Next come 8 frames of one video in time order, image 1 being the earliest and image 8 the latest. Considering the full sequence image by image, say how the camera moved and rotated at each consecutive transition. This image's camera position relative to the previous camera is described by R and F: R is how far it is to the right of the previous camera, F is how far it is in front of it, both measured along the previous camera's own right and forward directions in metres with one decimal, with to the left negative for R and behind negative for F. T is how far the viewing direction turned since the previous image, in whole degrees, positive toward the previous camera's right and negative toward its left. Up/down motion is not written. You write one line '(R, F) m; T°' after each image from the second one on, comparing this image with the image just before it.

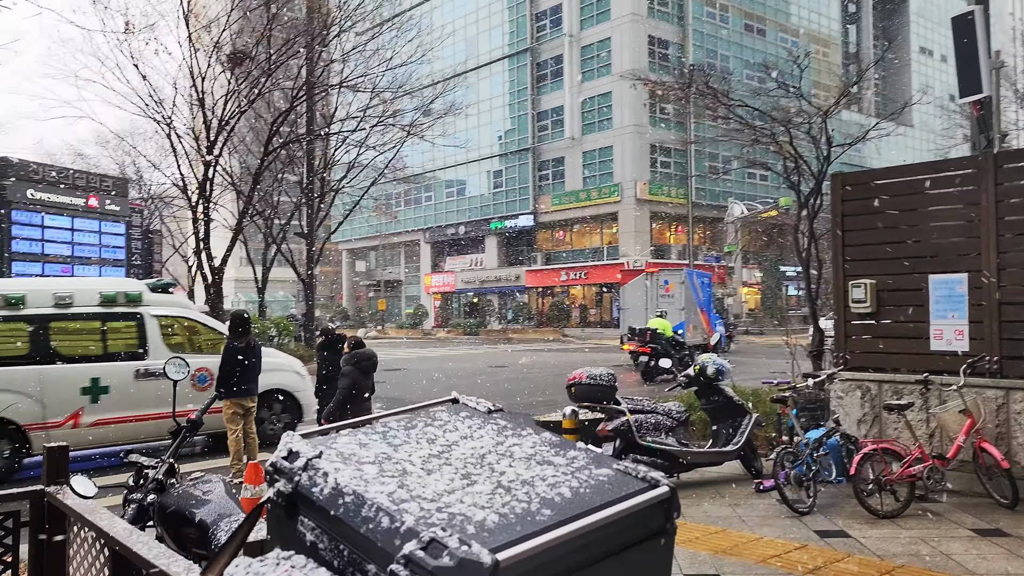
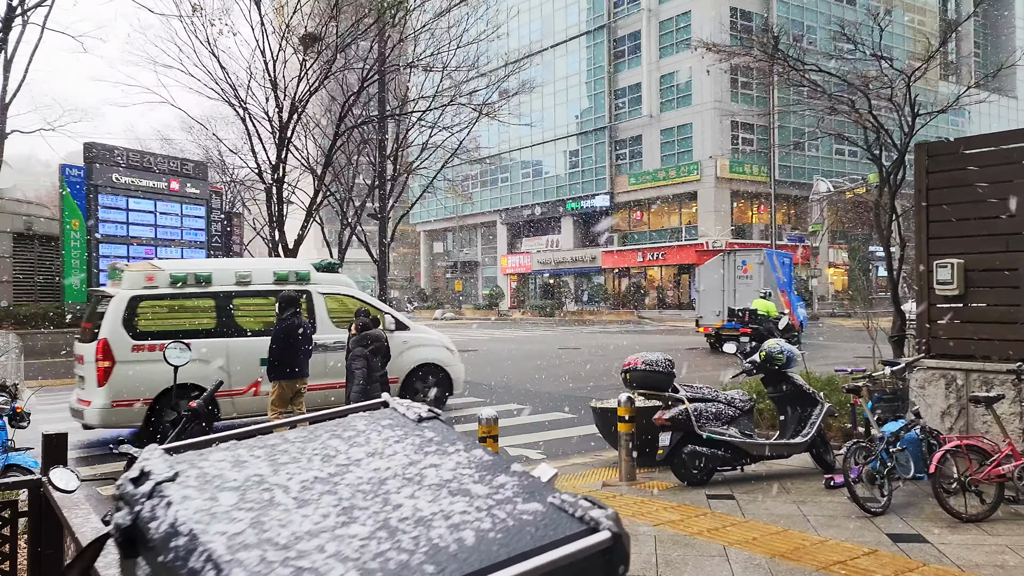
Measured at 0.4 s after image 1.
(+0.2, +0.3) m; -5°
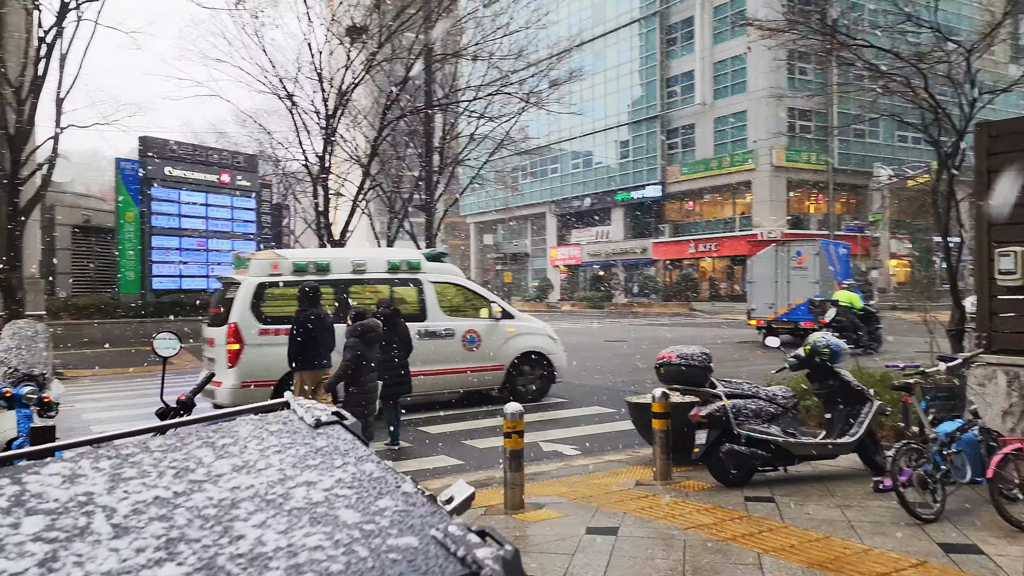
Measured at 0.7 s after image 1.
(+0.2, +0.2) m; -4°
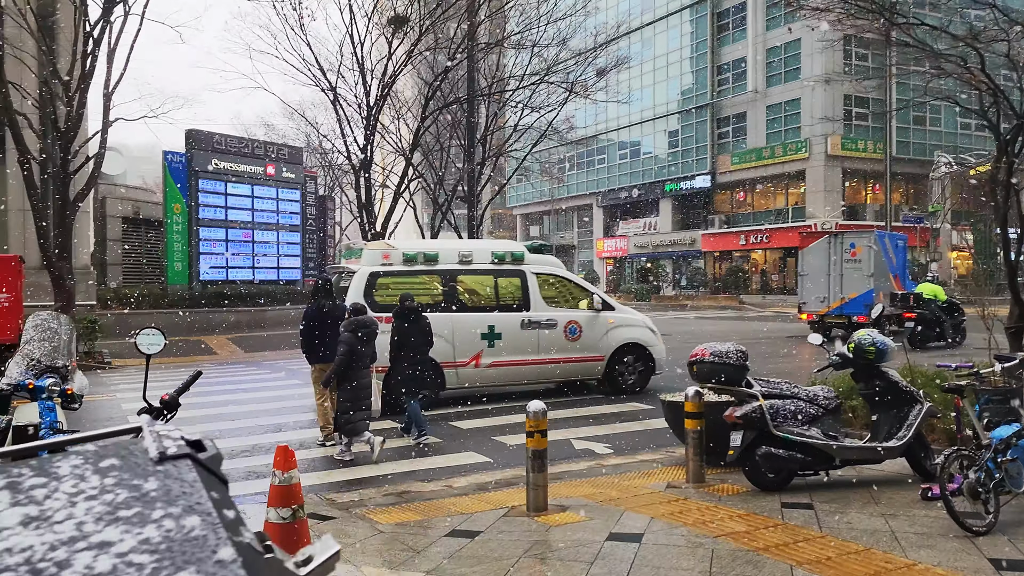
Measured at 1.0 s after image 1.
(+0.2, +0.2) m; -3°
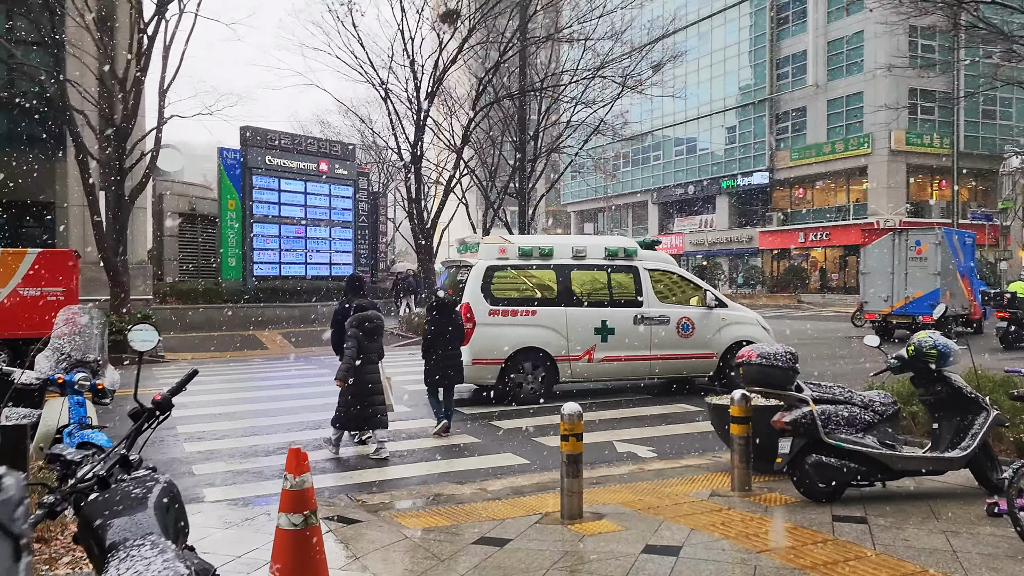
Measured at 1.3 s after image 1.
(+0.1, +0.2) m; -4°
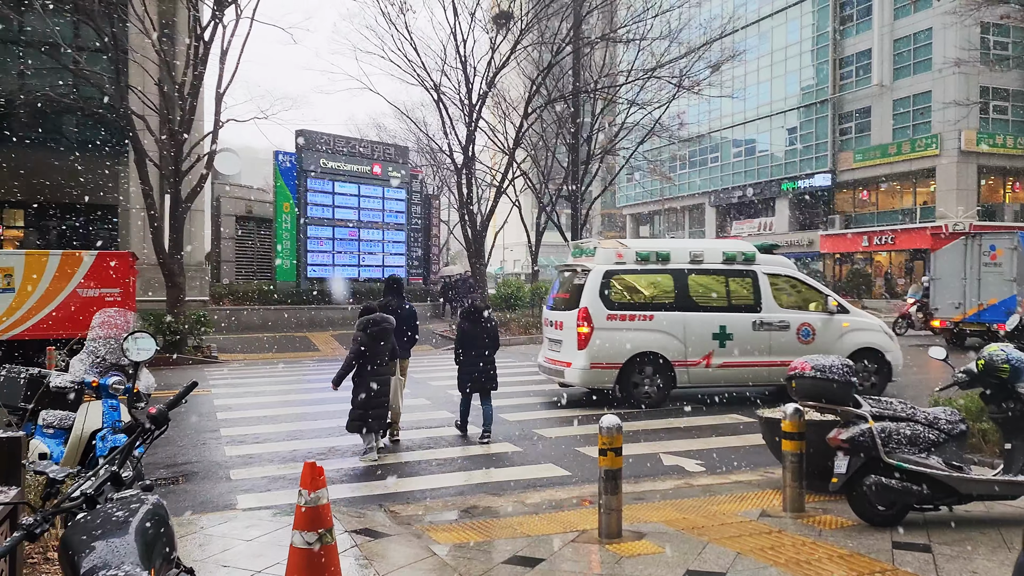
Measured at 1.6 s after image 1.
(+0.1, +0.2) m; -4°
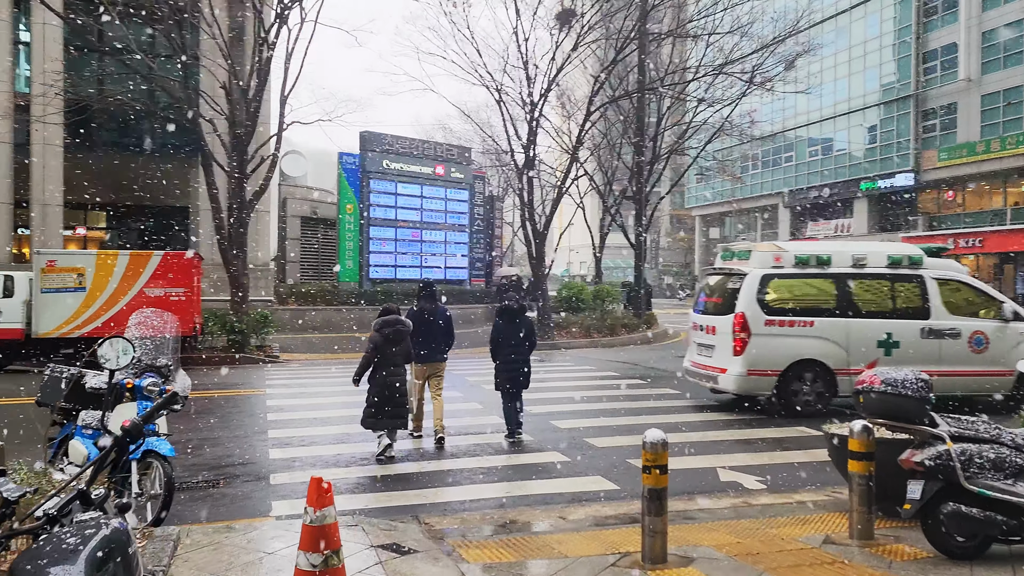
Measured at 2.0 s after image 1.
(+0.2, +0.3) m; -5°
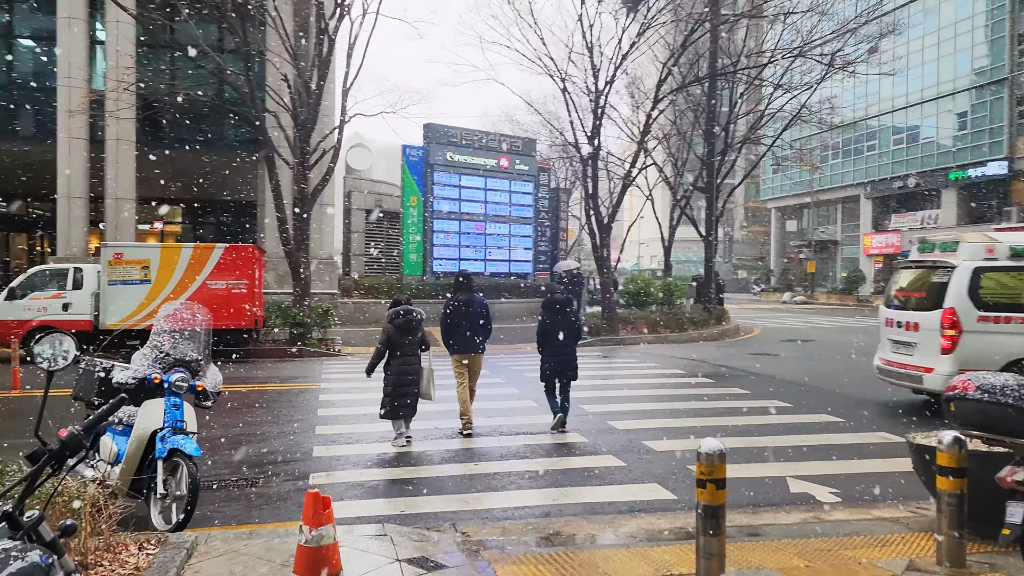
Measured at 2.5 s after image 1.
(+0.1, +0.4) m; -5°
